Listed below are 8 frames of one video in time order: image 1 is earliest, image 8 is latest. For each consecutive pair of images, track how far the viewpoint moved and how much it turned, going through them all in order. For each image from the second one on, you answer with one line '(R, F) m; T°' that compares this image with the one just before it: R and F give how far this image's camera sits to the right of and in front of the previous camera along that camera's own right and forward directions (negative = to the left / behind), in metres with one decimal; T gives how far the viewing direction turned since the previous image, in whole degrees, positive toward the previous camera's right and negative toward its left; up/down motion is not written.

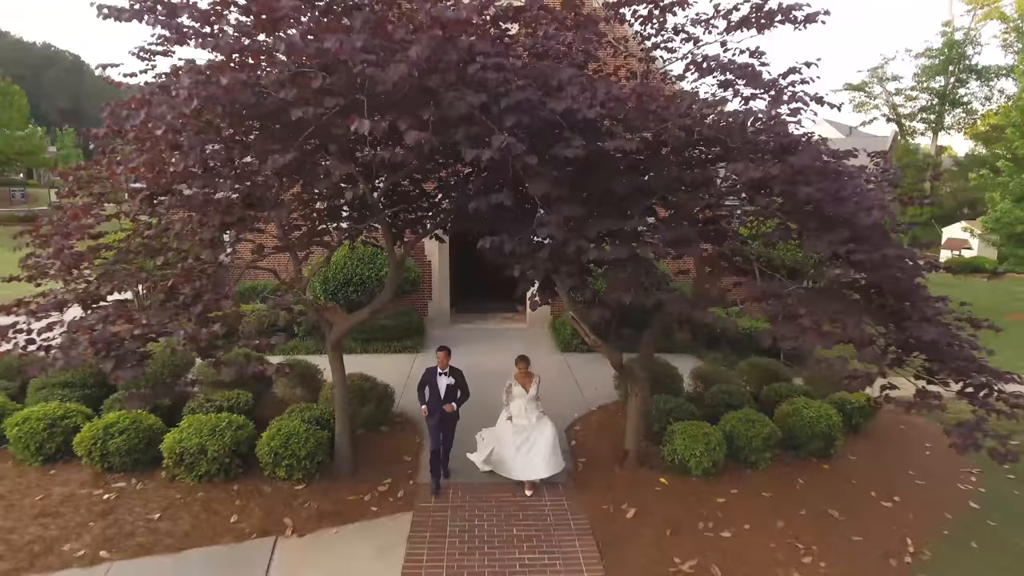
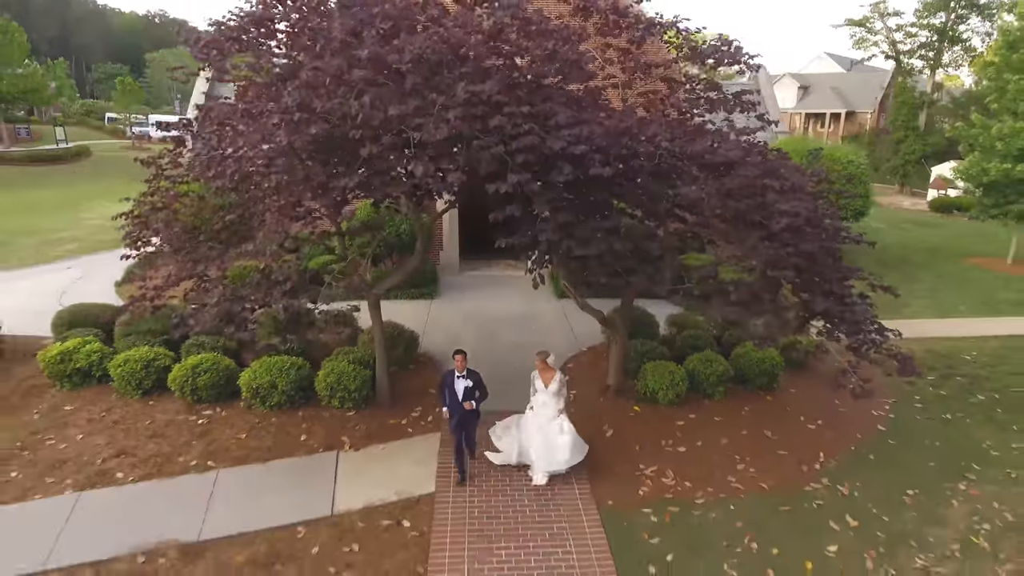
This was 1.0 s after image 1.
(-0.1, -1.4) m; 0°
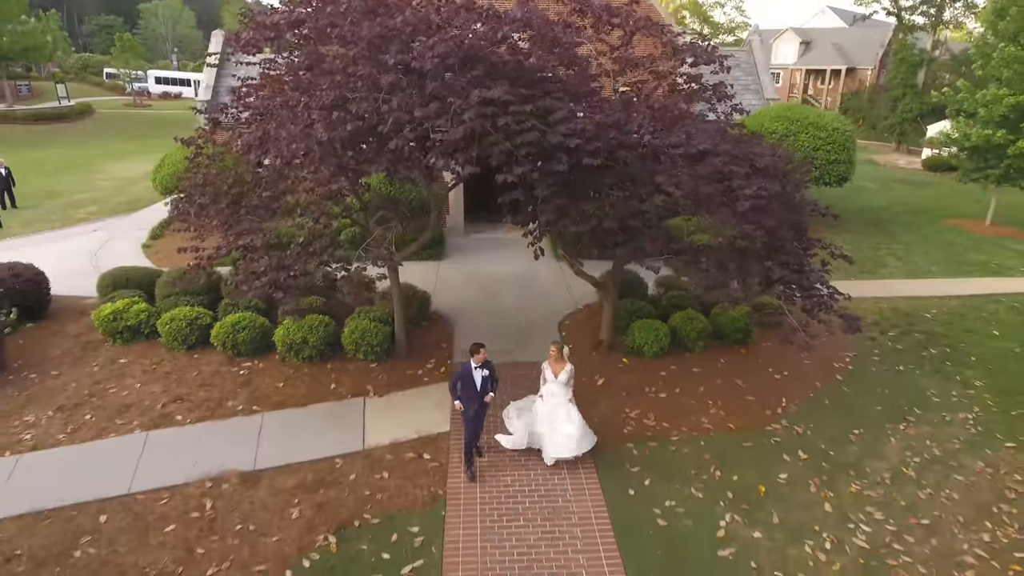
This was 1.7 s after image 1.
(0.0, -0.9) m; 0°
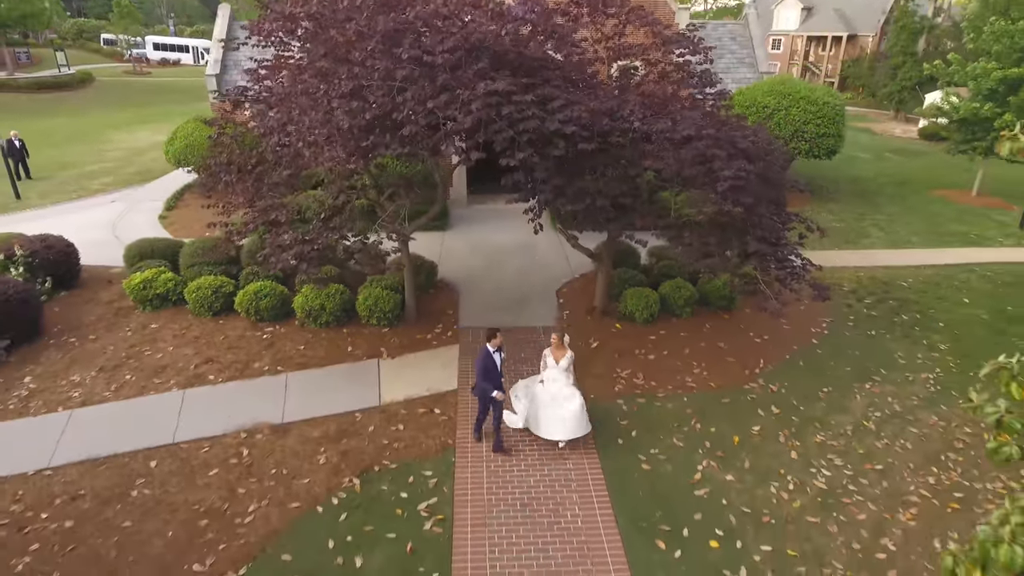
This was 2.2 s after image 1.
(0.0, -0.7) m; 0°
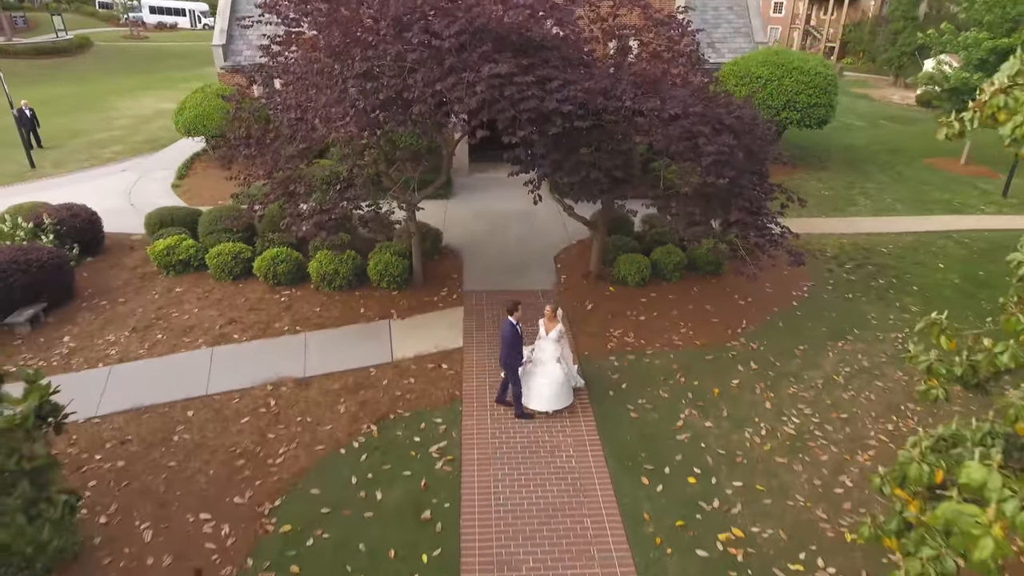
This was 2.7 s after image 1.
(0.0, -0.7) m; 0°
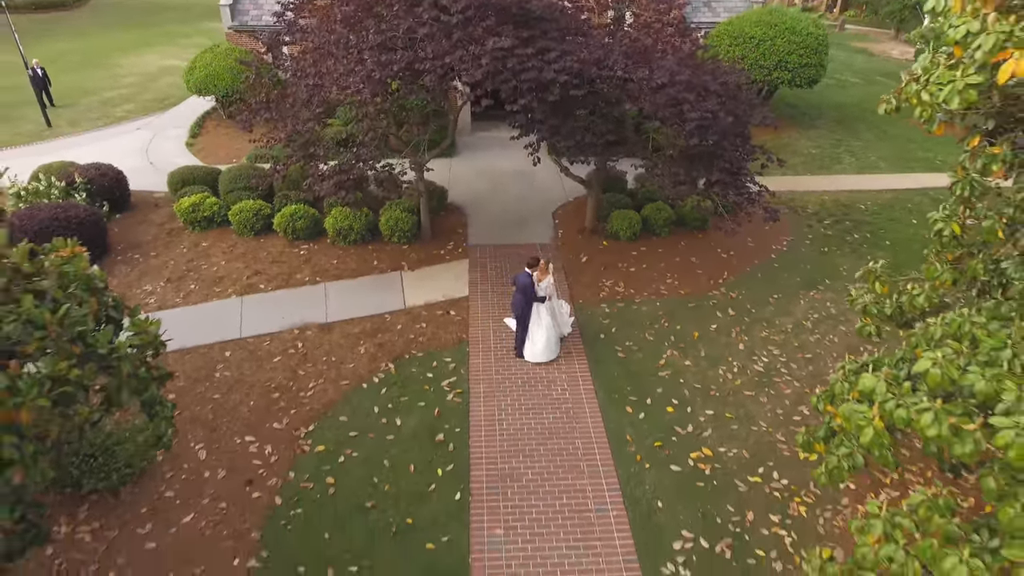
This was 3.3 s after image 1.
(0.0, -0.9) m; 0°
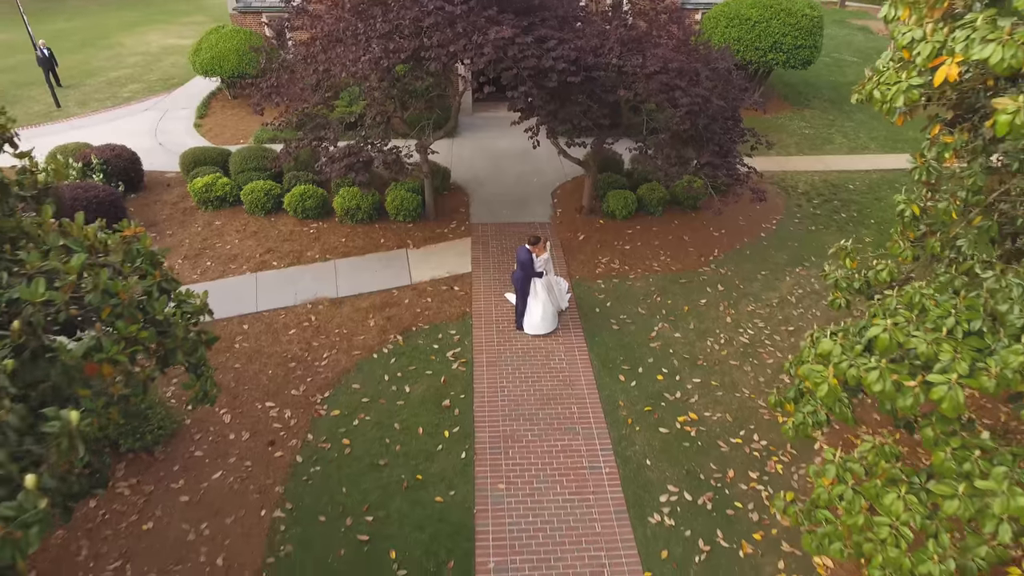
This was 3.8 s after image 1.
(0.0, -0.5) m; 0°
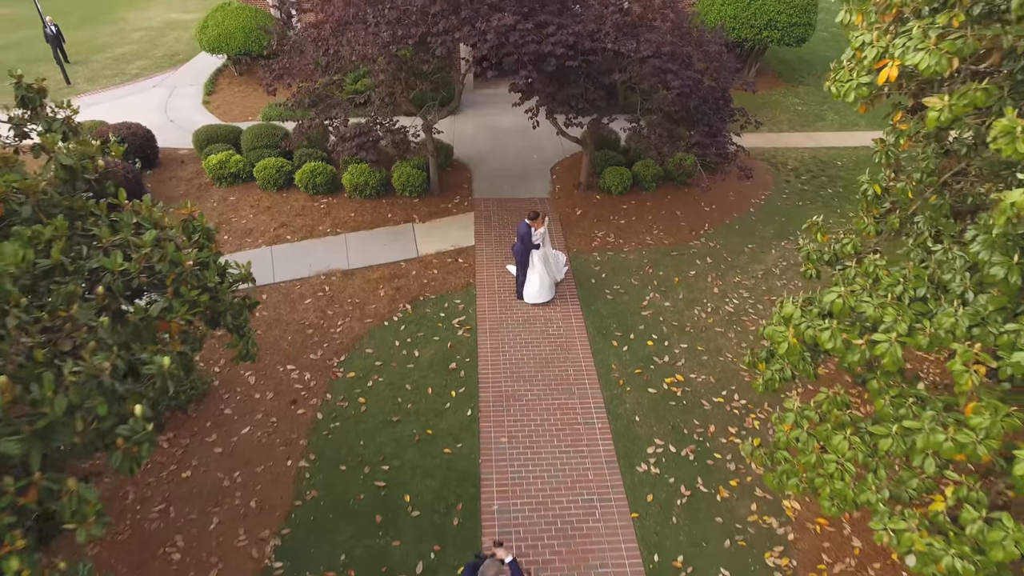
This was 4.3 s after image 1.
(0.0, -0.6) m; 0°
